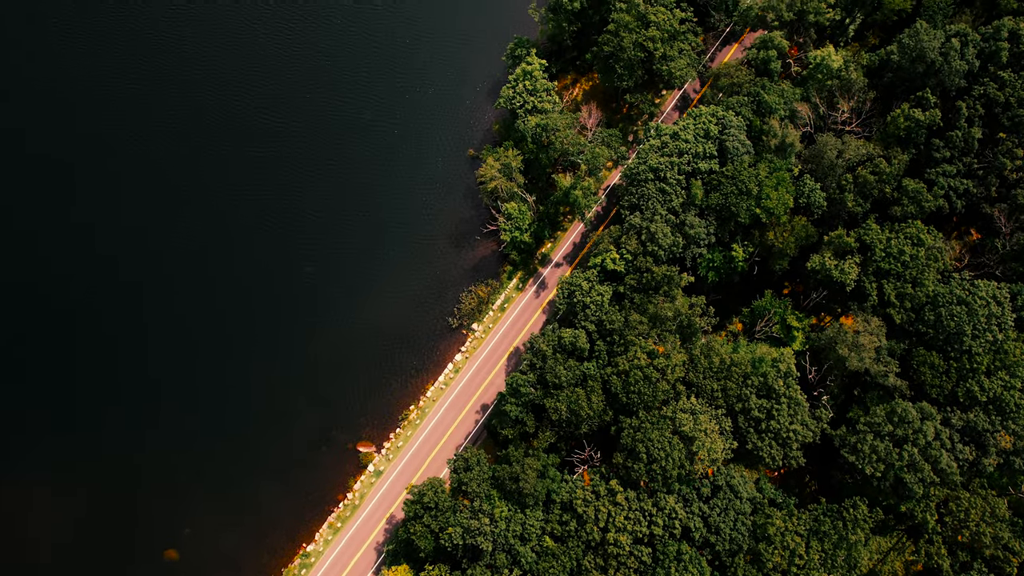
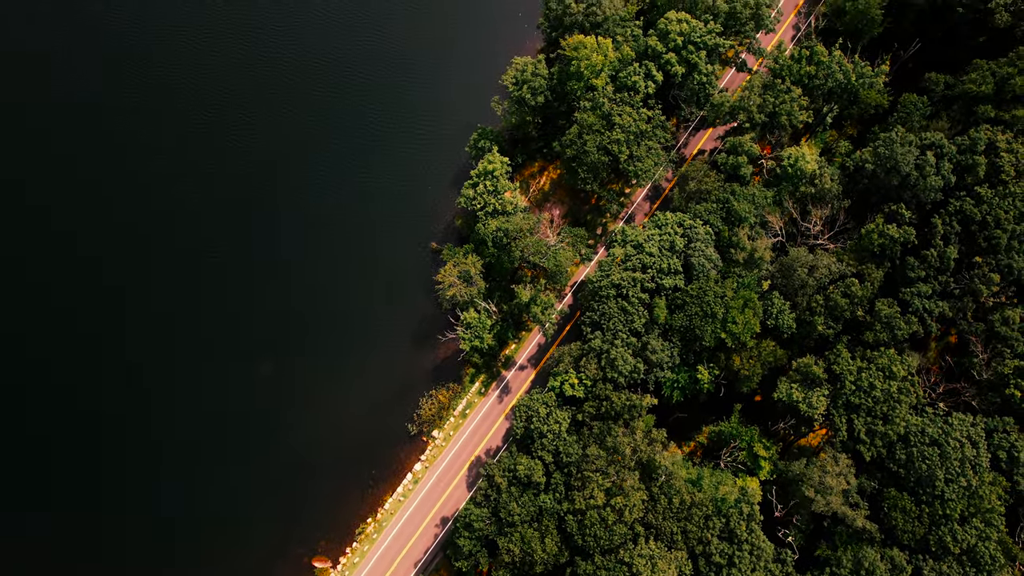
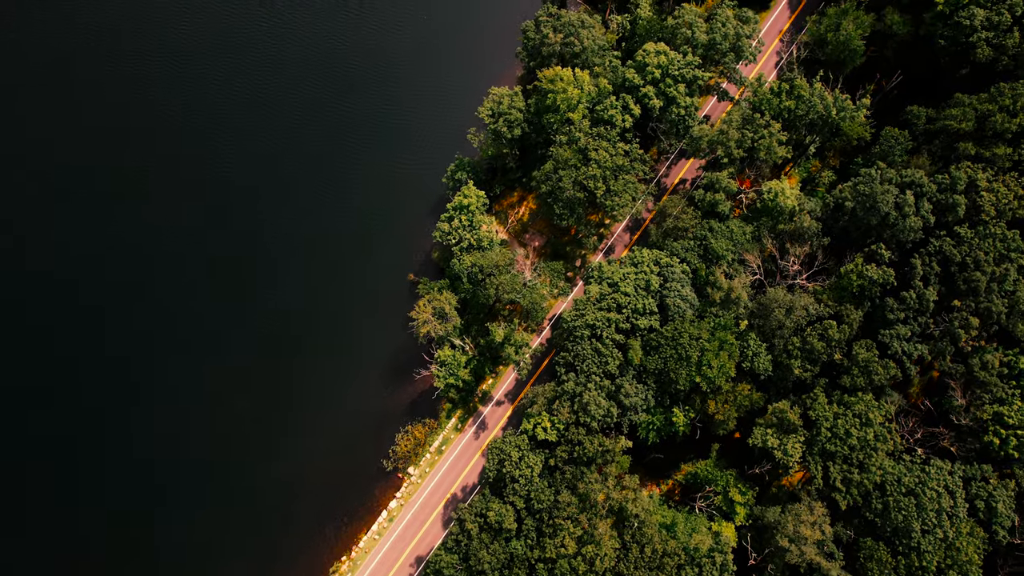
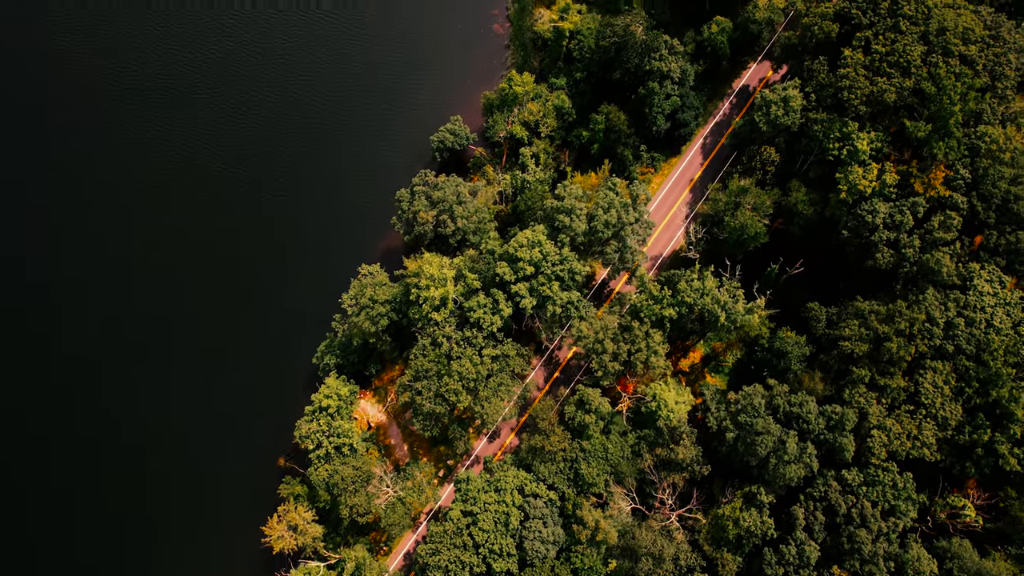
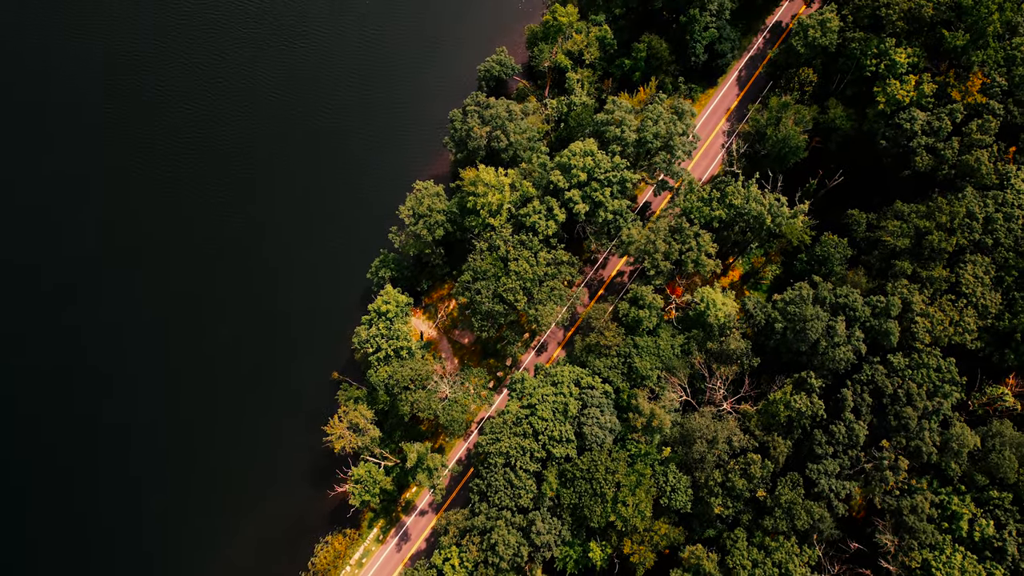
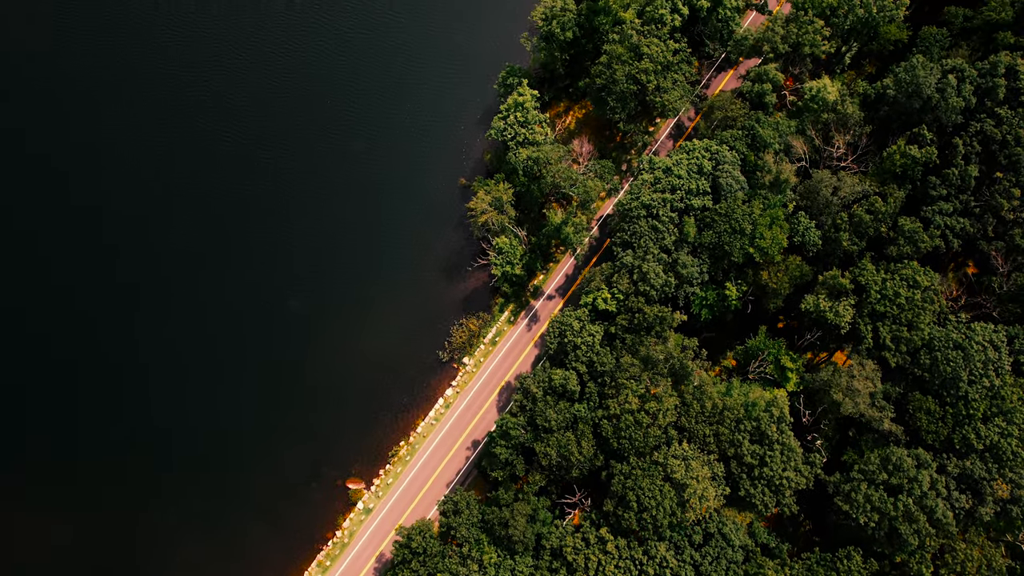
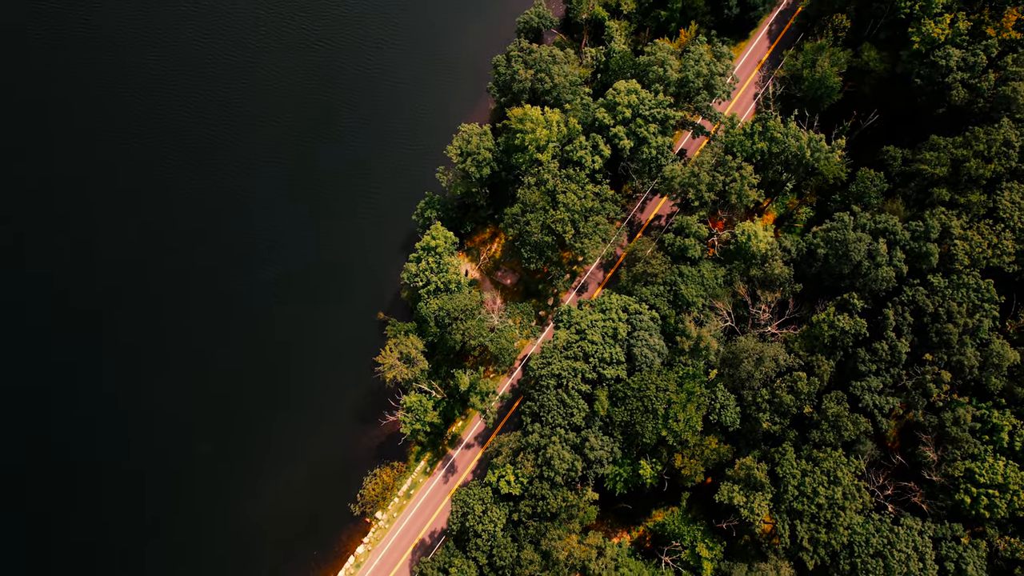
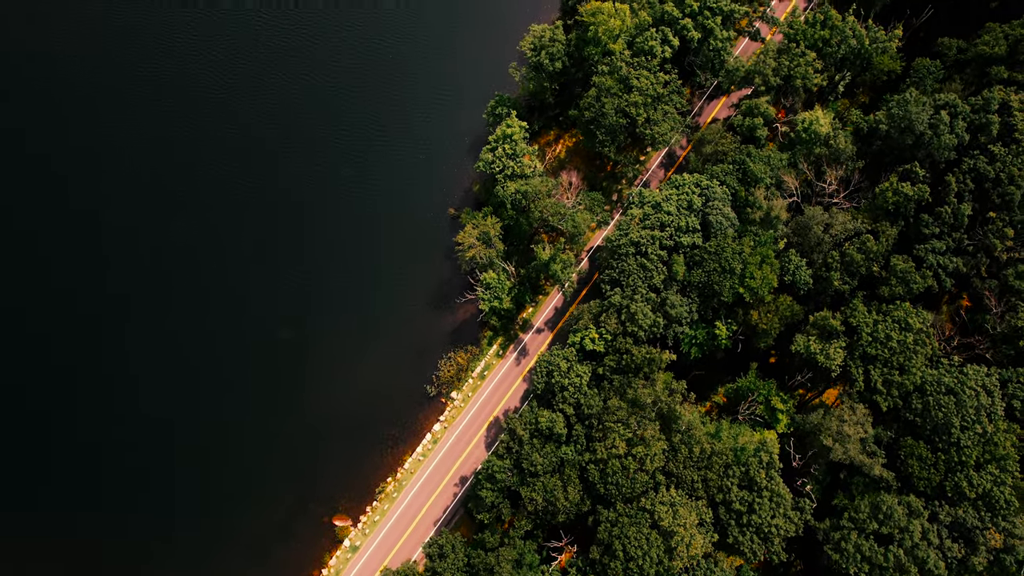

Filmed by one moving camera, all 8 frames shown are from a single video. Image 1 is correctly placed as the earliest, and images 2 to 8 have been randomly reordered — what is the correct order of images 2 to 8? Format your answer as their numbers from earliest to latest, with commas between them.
6, 8, 2, 3, 7, 5, 4
